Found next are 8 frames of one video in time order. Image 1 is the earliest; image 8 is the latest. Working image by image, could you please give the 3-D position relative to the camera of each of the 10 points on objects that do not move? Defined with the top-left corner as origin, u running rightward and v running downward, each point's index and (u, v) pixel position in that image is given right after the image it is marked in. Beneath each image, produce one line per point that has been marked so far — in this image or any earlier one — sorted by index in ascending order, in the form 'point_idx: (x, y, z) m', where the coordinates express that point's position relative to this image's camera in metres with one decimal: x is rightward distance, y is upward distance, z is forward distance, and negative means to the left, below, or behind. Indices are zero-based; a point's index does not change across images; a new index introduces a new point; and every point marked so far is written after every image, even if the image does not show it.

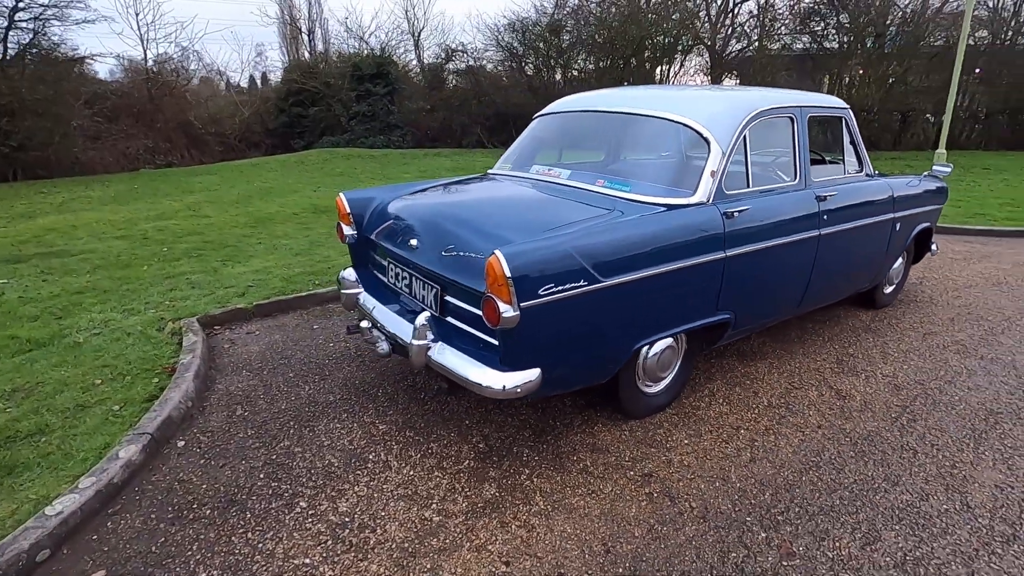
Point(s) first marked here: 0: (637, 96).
0: (+0.9, +1.3, +3.6) m
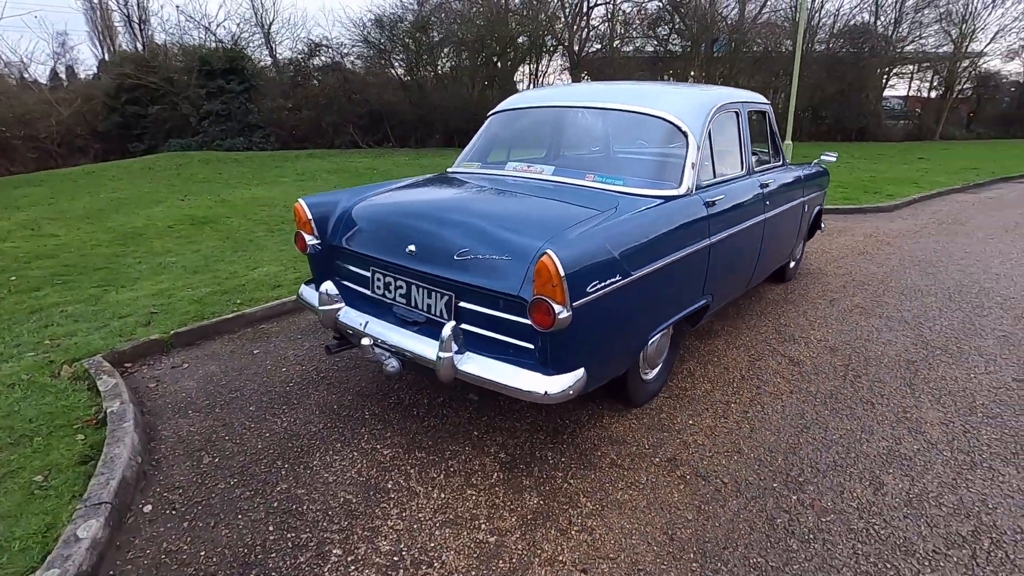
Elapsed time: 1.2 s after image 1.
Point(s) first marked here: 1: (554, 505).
0: (+0.6, +1.4, +3.7) m
1: (+0.2, -0.9, +2.3) m
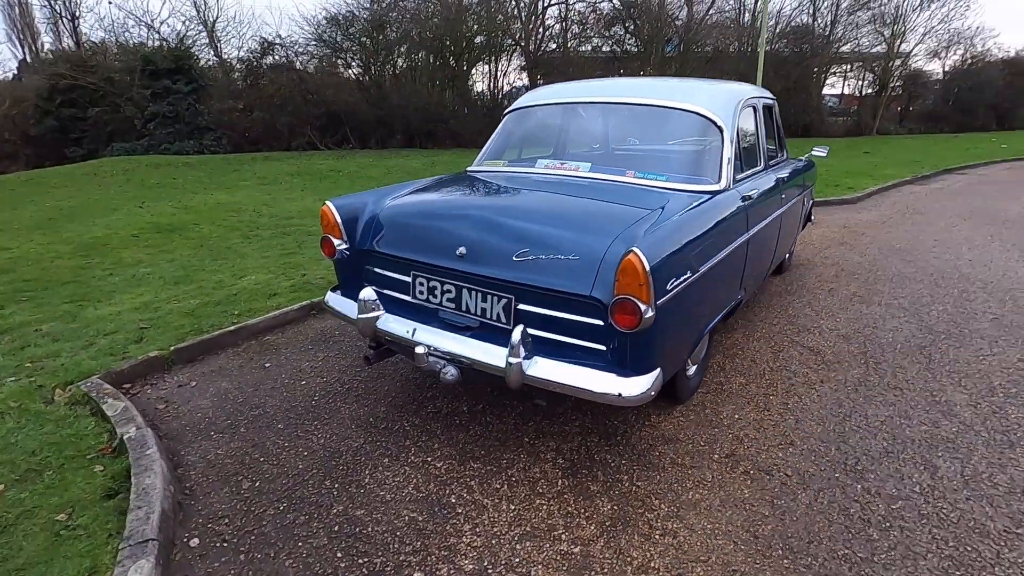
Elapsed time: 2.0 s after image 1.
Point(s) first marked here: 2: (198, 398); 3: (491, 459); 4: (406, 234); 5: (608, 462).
0: (+0.8, +1.4, +3.7) m
1: (+0.5, -0.9, +2.3) m
2: (-1.9, -0.7, +3.2) m
3: (-0.1, -0.8, +2.6) m
4: (-0.5, +0.3, +2.7) m
5: (+0.5, -0.8, +2.6) m
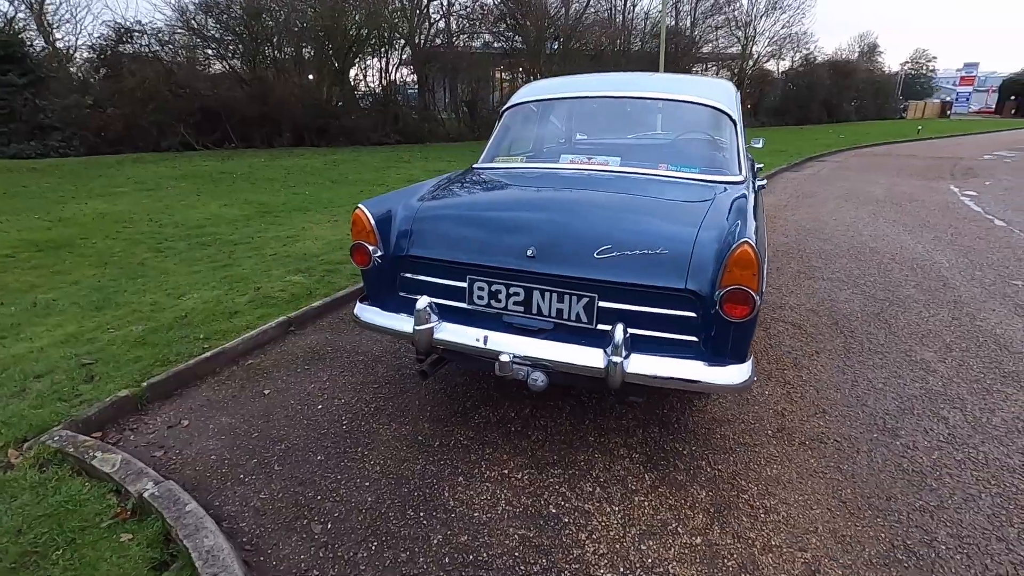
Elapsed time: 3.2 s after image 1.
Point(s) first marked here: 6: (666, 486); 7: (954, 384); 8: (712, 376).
0: (+0.8, +1.4, +3.7) m
1: (+0.9, -0.9, +2.3) m
2: (-1.6, -0.8, +2.8) m
3: (+0.3, -0.8, +2.5) m
4: (-0.2, +0.2, +2.6) m
5: (+0.8, -0.8, +2.6) m
6: (+0.7, -0.9, +2.4) m
7: (+2.7, -0.6, +3.3) m
8: (+0.8, -0.4, +2.2) m
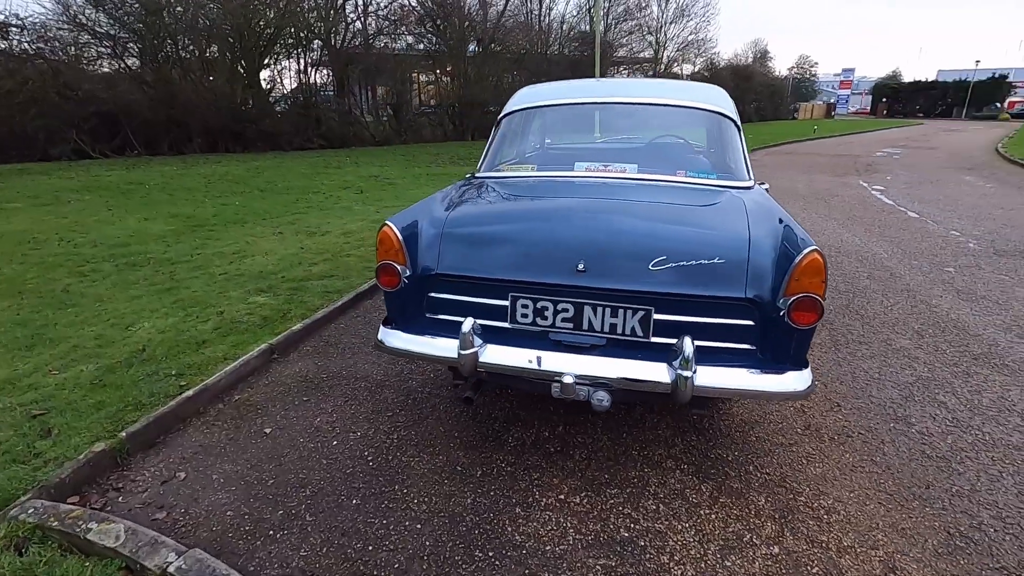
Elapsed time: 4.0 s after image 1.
0: (+0.7, +1.4, +3.7) m
1: (+1.2, -0.9, +2.4) m
2: (-1.4, -0.9, +2.5) m
3: (+0.5, -0.9, +2.5) m
4: (-0.1, +0.2, +2.4) m
5: (+1.0, -0.8, +2.6) m
6: (+0.9, -0.9, +2.4) m
7: (+2.8, -0.5, +3.5) m
8: (+1.1, -0.4, +2.2) m
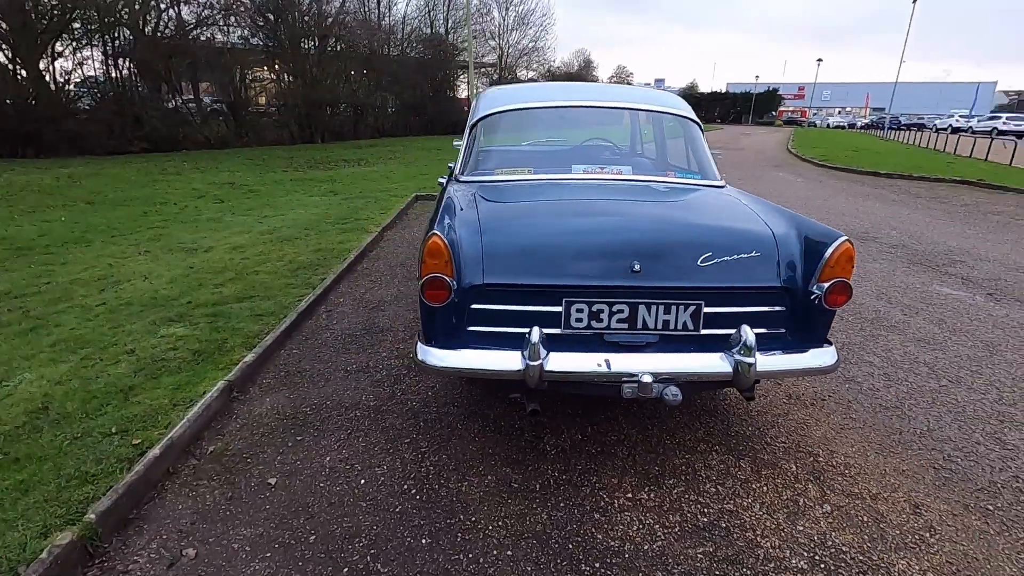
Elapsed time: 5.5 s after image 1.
0: (+0.5, +1.4, +3.8) m
1: (+1.5, -0.9, +2.7) m
2: (-1.1, -1.1, +2.0) m
3: (+0.8, -0.9, +2.6) m
4: (+0.2, +0.1, +2.4) m
5: (+1.2, -0.8, +2.9) m
6: (+1.2, -0.9, +2.6) m
7: (+2.7, -0.4, +4.2) m
8: (+1.4, -0.3, +2.5) m
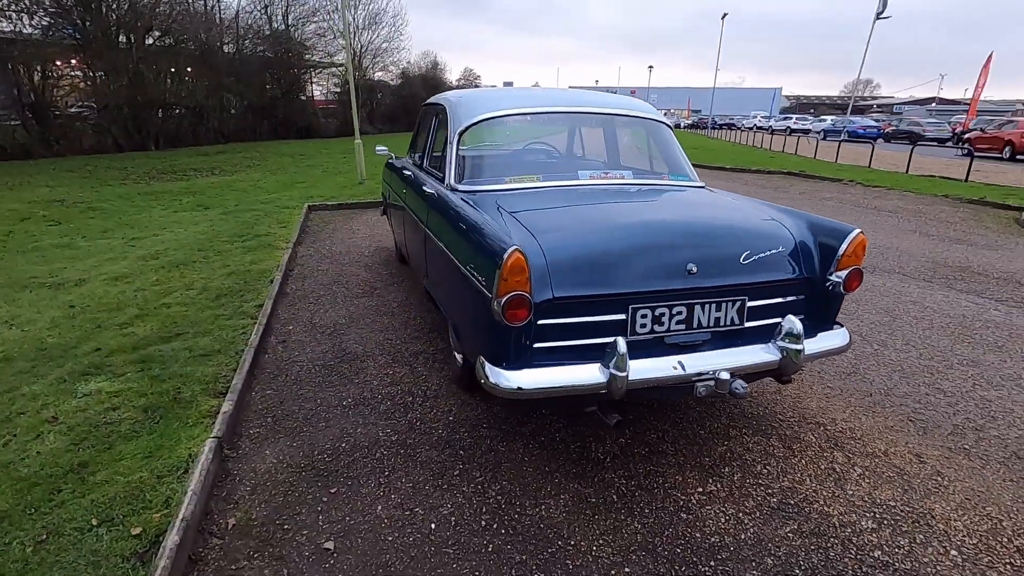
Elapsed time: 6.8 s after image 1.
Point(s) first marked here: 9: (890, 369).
0: (+0.3, +1.4, +3.8) m
1: (+1.7, -0.8, +3.0) m
2: (-0.6, -1.2, +1.7) m
3: (+1.1, -0.9, +2.7) m
4: (+0.4, +0.1, +2.4) m
5: (+1.4, -0.7, +3.1) m
6: (+1.5, -0.8, +2.9) m
7: (+2.4, -0.2, +4.8) m
8: (+1.6, -0.3, +2.8) m
9: (+2.6, -0.6, +3.7) m
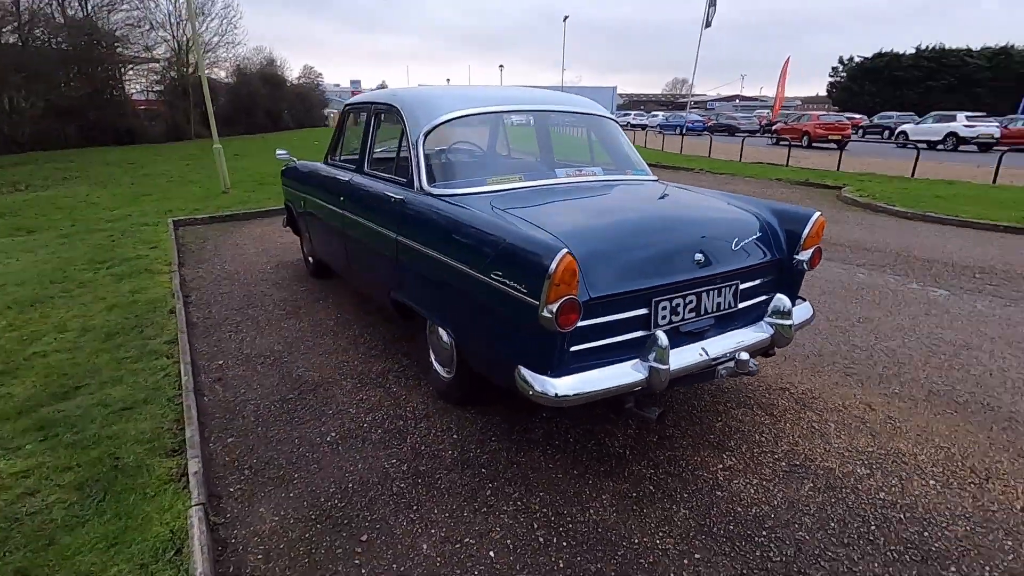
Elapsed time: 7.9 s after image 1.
0: (-0.1, +1.4, +3.7) m
1: (+1.7, -0.7, +3.3) m
2: (-0.1, -1.3, +1.6) m
3: (+1.1, -0.8, +2.9) m
4: (+0.5, +0.1, +2.4) m
5: (+1.4, -0.6, +3.4) m
6: (+1.5, -0.7, +3.1) m
7: (+1.9, 0.0, +5.2) m
8: (+1.6, -0.2, +3.1) m
9: (+2.4, -0.4, +4.3) m
